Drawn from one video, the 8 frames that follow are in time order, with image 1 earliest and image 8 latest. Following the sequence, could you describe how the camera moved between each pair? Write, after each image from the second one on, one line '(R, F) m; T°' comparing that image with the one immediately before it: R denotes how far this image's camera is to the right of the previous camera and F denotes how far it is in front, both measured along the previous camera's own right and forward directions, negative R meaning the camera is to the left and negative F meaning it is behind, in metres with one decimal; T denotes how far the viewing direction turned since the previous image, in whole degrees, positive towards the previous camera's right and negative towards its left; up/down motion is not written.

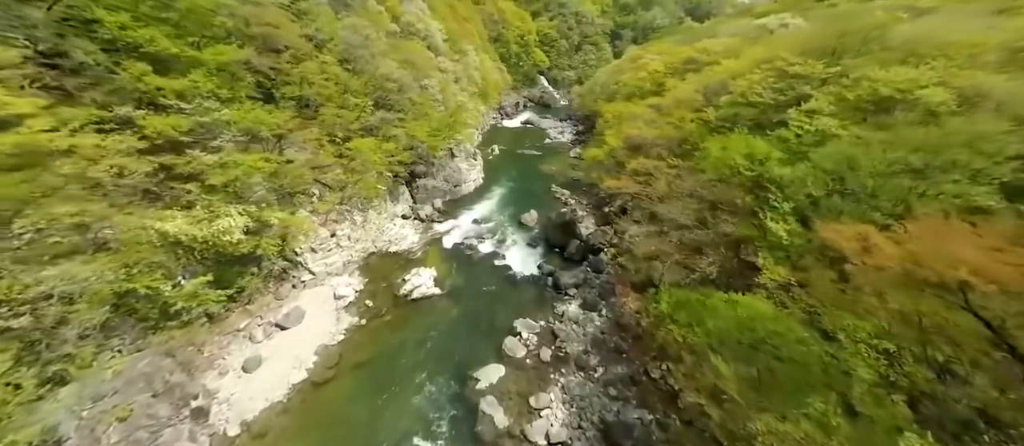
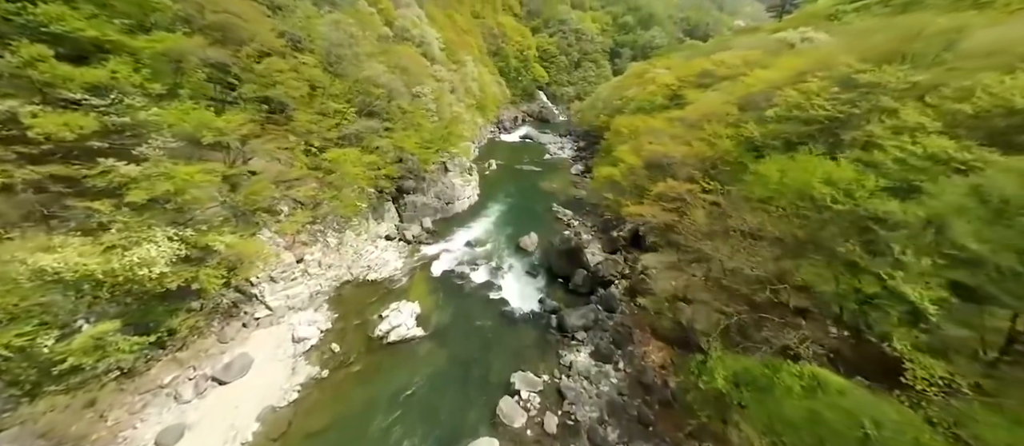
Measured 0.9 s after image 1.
(-0.2, +2.9) m; +1°
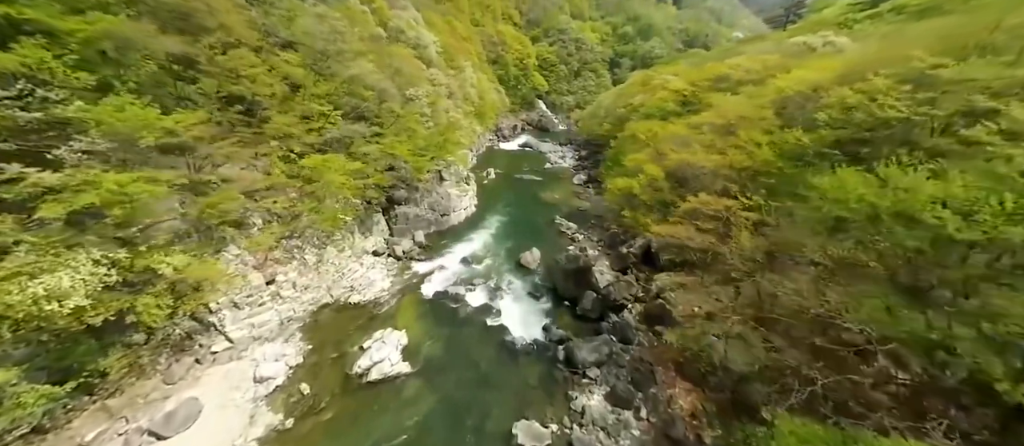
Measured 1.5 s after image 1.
(-0.2, +2.1) m; 0°
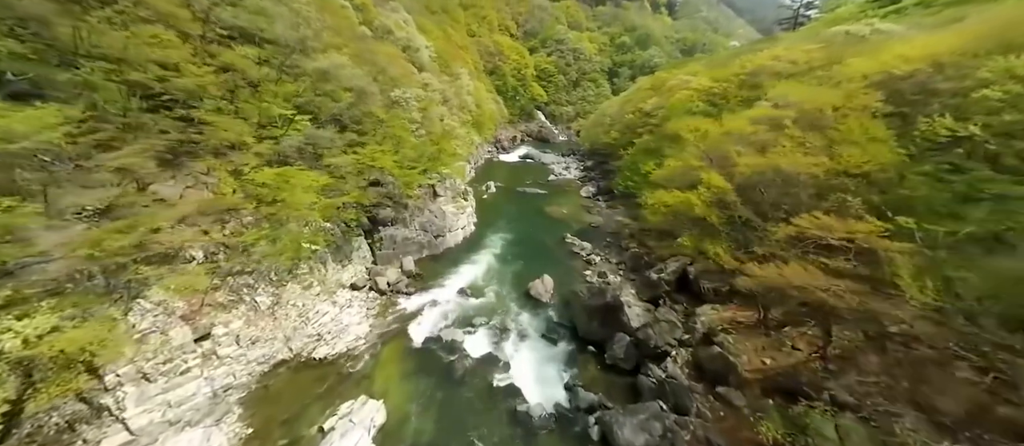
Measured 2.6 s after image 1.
(-0.4, +3.7) m; 0°
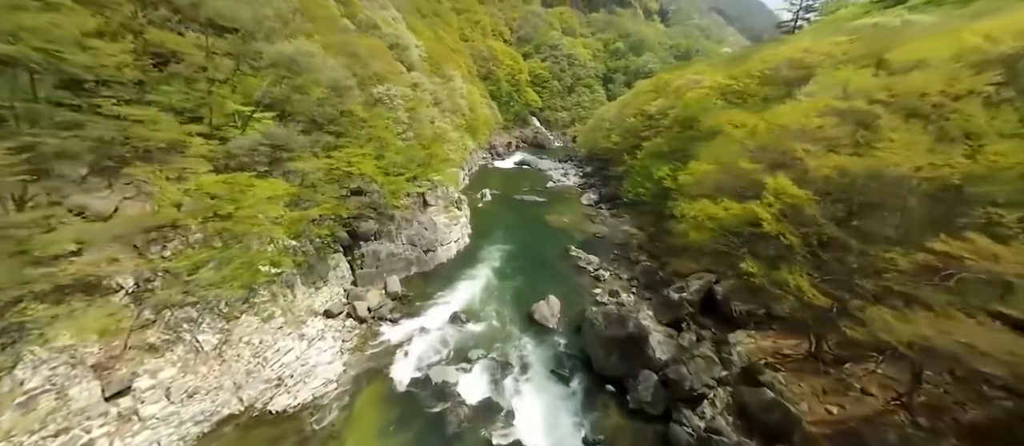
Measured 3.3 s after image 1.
(-0.3, +2.4) m; +1°
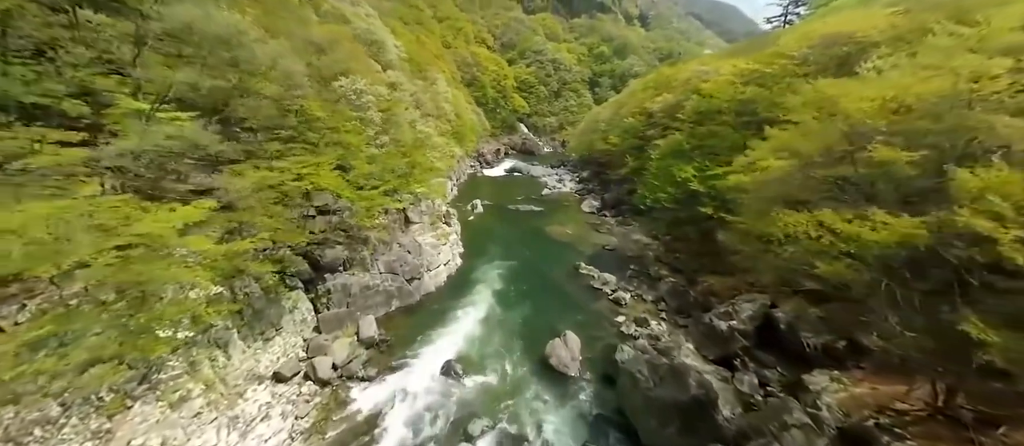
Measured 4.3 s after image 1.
(-0.6, +3.3) m; +2°
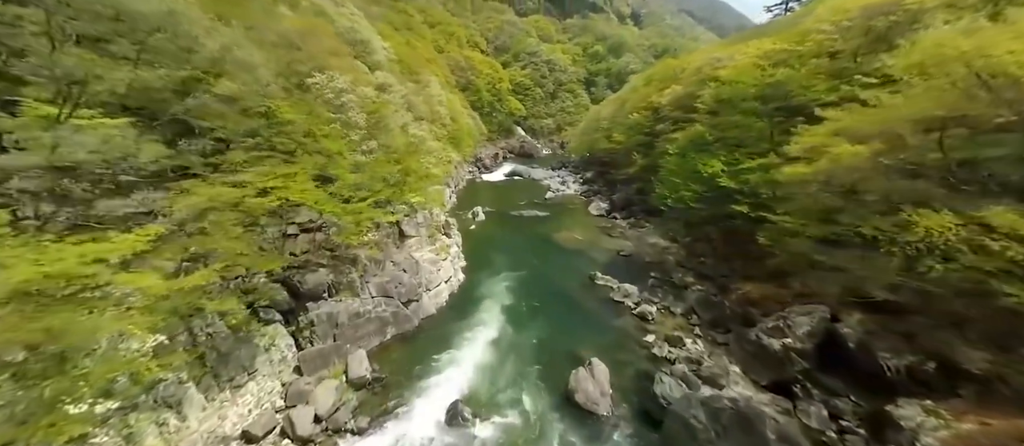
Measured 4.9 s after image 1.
(-0.3, +1.9) m; 0°
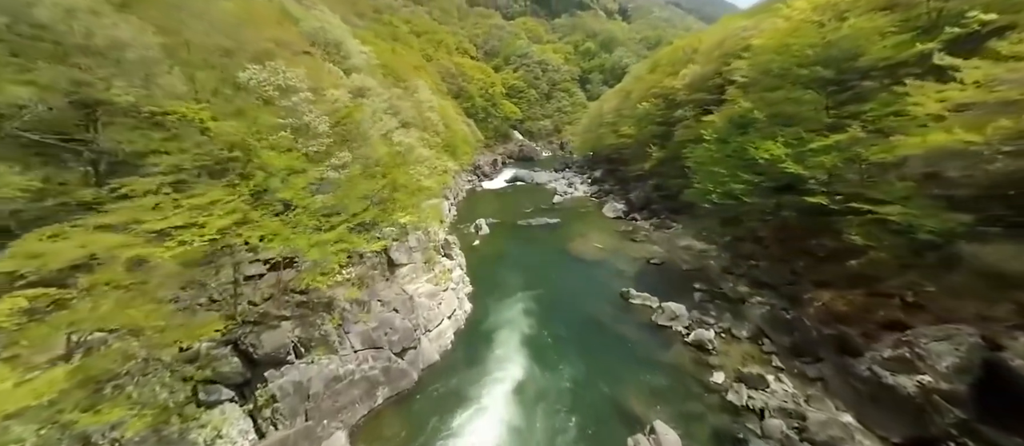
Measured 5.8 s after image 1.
(-0.4, +3.0) m; 0°
